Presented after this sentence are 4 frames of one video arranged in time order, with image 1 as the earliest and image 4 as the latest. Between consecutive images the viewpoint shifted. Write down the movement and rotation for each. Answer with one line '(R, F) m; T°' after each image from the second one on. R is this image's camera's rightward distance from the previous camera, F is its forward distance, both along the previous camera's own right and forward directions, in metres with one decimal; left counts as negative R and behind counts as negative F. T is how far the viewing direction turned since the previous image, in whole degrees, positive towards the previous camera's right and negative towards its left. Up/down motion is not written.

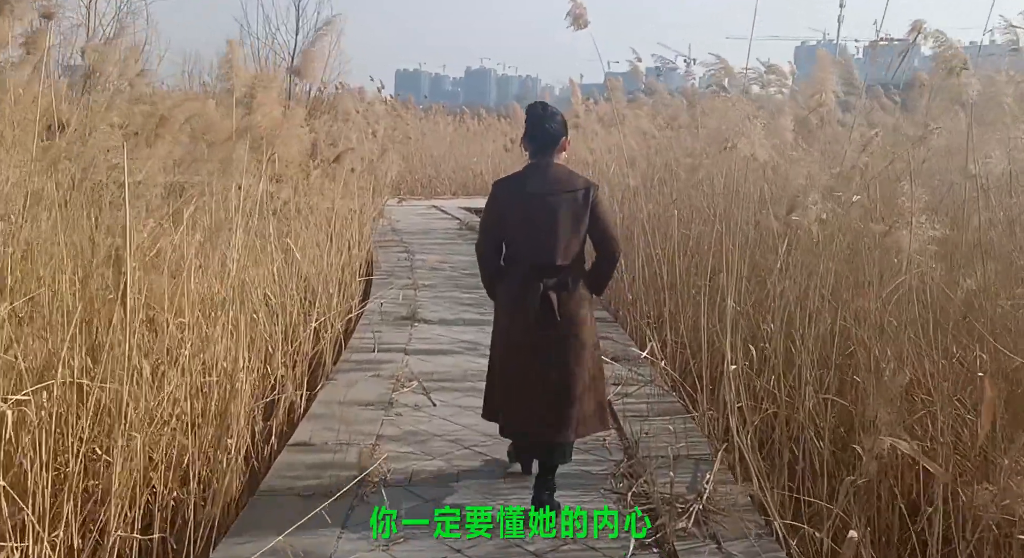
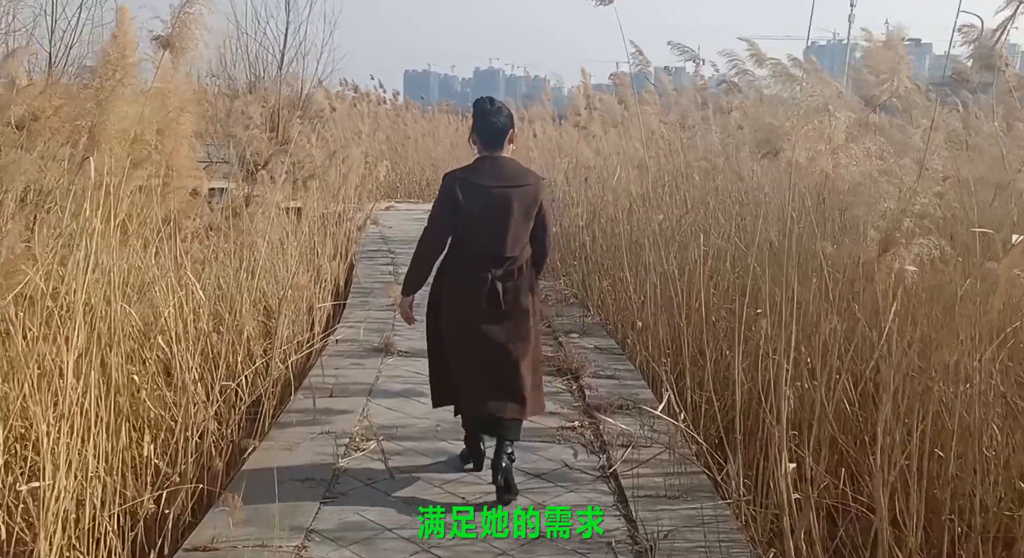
(+0.1, +1.0) m; 0°
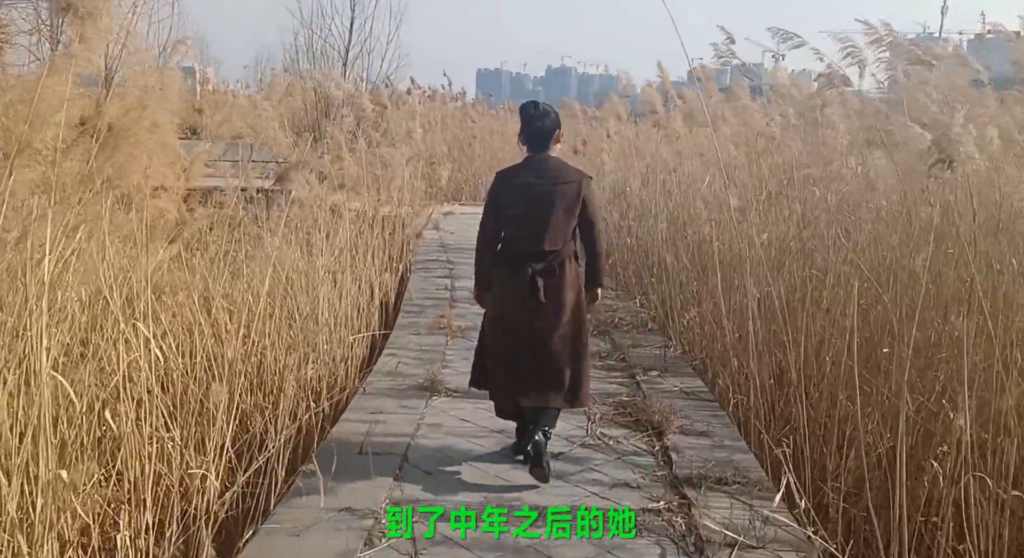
(0.0, +0.9) m; -3°
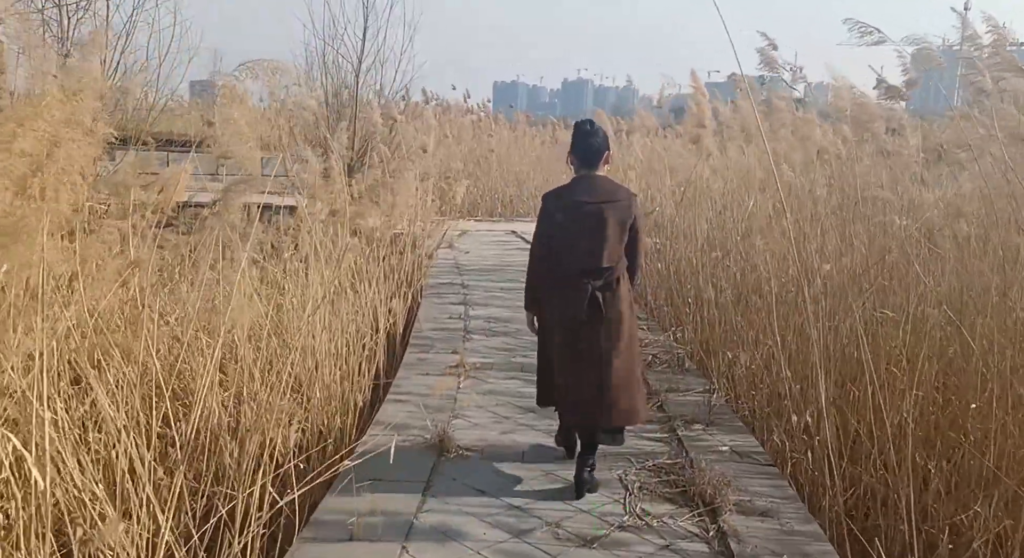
(0.0, +0.7) m; -1°
